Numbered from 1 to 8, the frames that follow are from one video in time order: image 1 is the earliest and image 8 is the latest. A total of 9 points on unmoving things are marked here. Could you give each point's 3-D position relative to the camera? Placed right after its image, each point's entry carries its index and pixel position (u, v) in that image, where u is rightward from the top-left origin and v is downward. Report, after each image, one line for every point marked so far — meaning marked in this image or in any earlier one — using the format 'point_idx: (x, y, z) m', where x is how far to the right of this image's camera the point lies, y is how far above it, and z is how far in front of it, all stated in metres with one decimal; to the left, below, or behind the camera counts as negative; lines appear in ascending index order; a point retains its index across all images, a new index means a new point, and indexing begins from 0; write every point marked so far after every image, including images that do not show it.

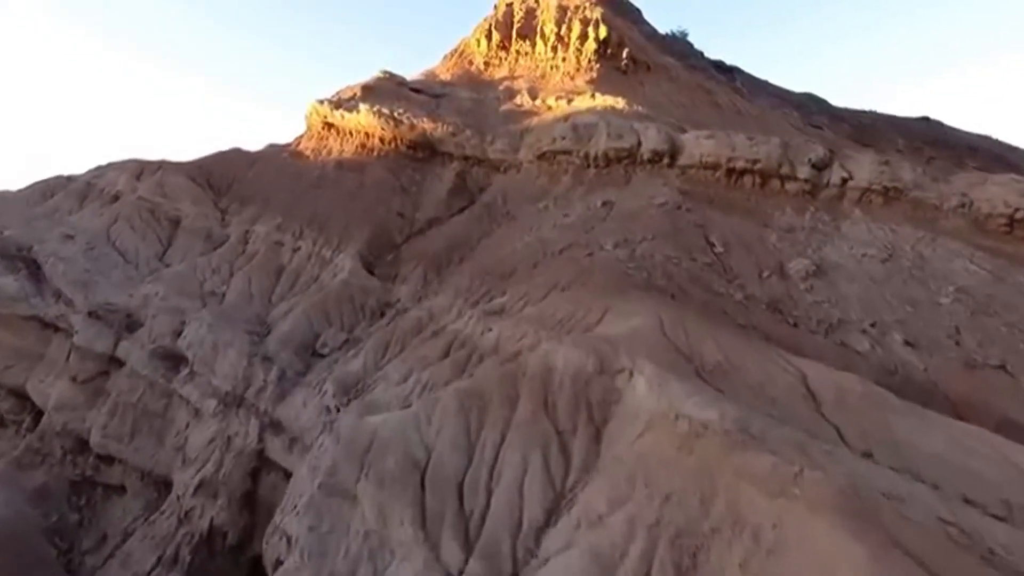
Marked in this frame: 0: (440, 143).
0: (-1.9, +3.8, +19.1) m
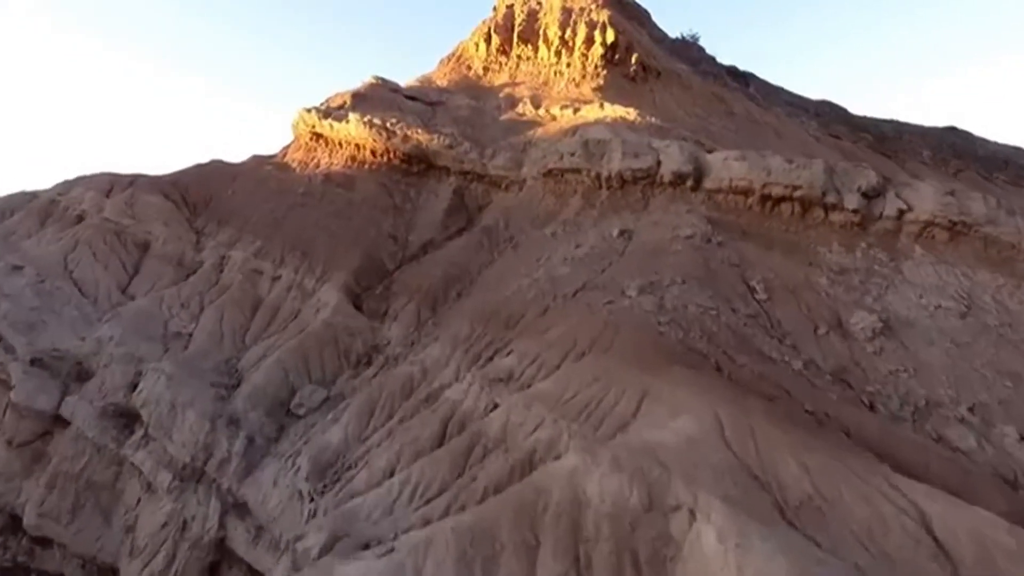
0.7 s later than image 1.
0: (-1.8, +3.2, +17.7) m
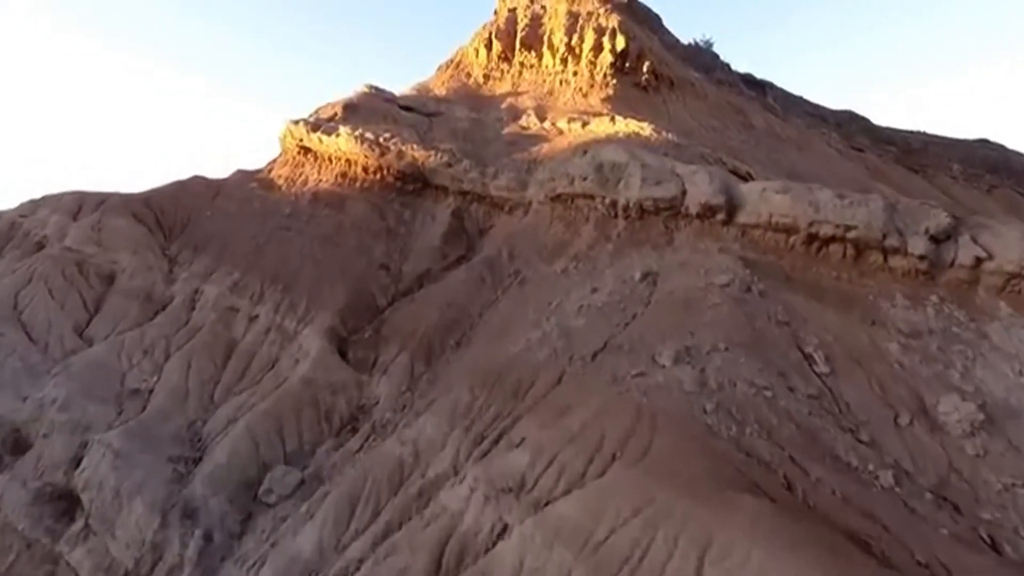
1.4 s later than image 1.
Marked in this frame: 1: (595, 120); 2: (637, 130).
0: (-1.8, +2.5, +16.3) m
1: (+1.9, +3.9, +16.8) m
2: (+2.7, +3.4, +15.6) m
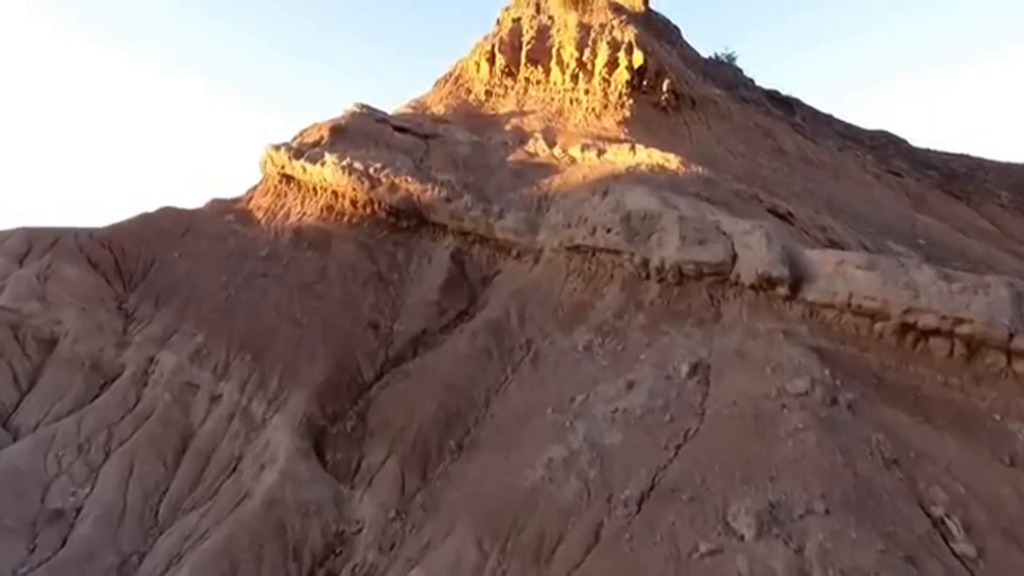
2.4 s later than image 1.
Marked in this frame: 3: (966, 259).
0: (-1.6, +1.5, +14.4) m
1: (+2.0, +2.9, +14.9) m
2: (+2.8, +2.4, +13.7) m
3: (+8.6, +0.5, +13.9) m
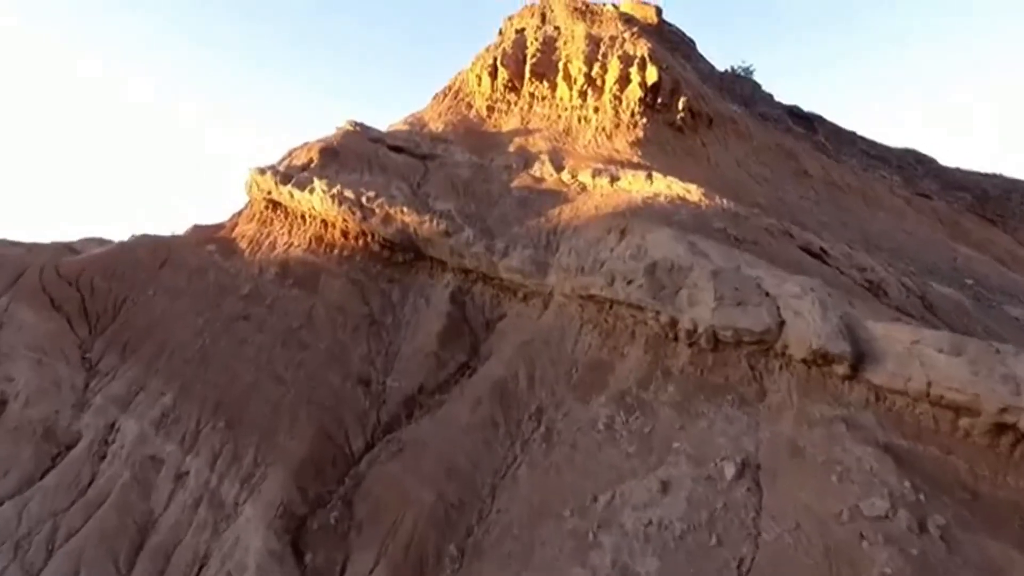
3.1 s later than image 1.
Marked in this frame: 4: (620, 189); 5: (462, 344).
0: (-1.5, +0.8, +13.1) m
1: (+2.1, +2.1, +13.6) m
2: (+2.9, +1.6, +12.5) m
3: (+8.7, -0.2, +12.7) m
4: (+2.0, +1.9, +13.5) m
5: (-0.8, -0.9, +11.7) m
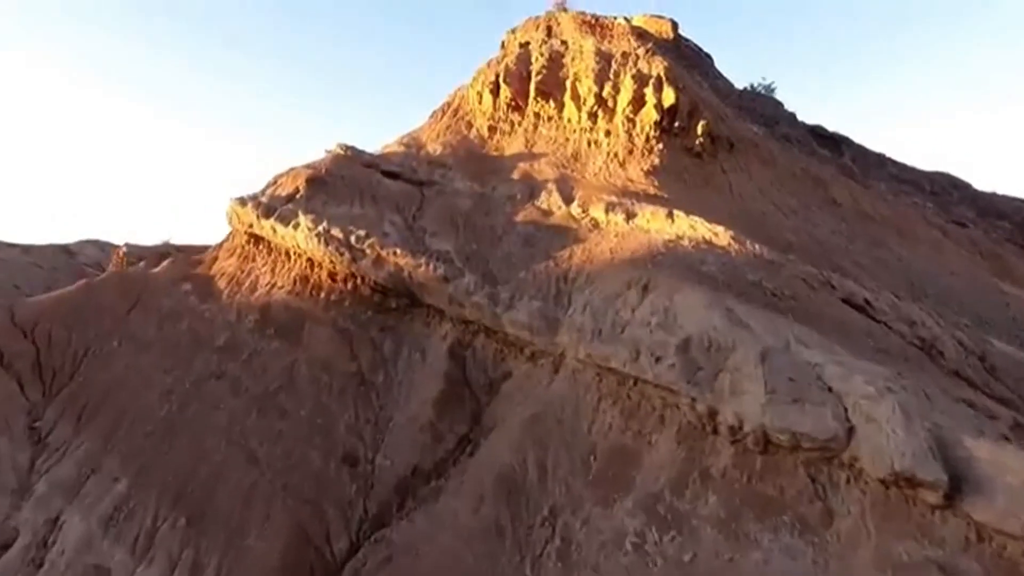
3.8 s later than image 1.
0: (-1.4, -0.1, +11.8) m
1: (+2.2, +1.3, +12.3) m
2: (+3.0, +0.8, +11.2) m
3: (+8.8, -1.0, +11.3) m
4: (+2.1, +1.0, +12.2) m
5: (-0.7, -1.7, +10.3) m
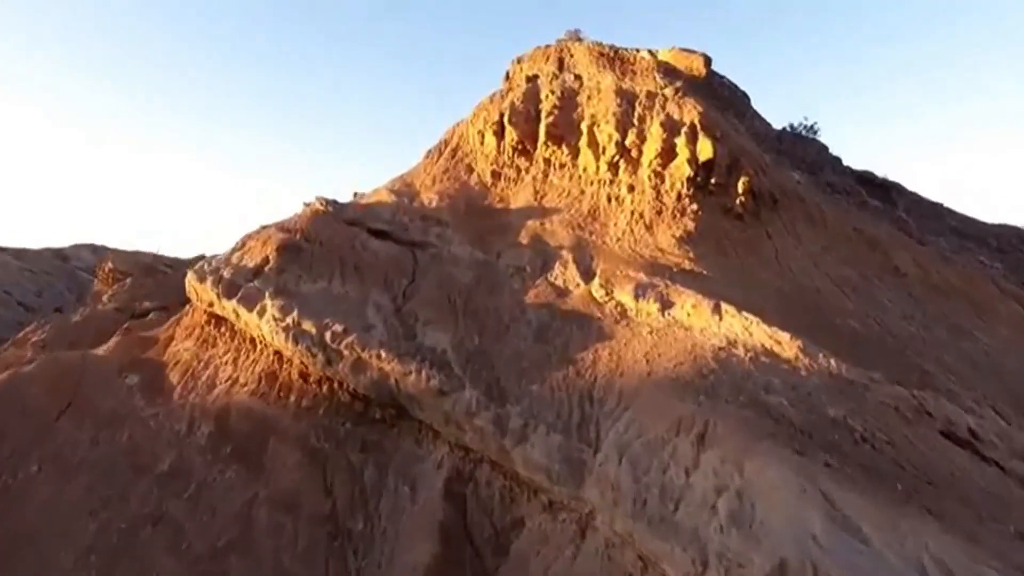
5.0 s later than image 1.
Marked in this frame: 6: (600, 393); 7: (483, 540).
0: (-1.3, -1.6, +9.5) m
1: (+2.3, -0.2, +10.1) m
2: (+3.1, -0.7, +8.9) m
3: (+8.9, -2.5, +9.1) m
4: (+2.2, -0.5, +9.9) m
5: (-0.6, -3.2, +8.1) m
6: (+1.1, -1.3, +8.7) m
7: (-0.3, -2.9, +8.7) m
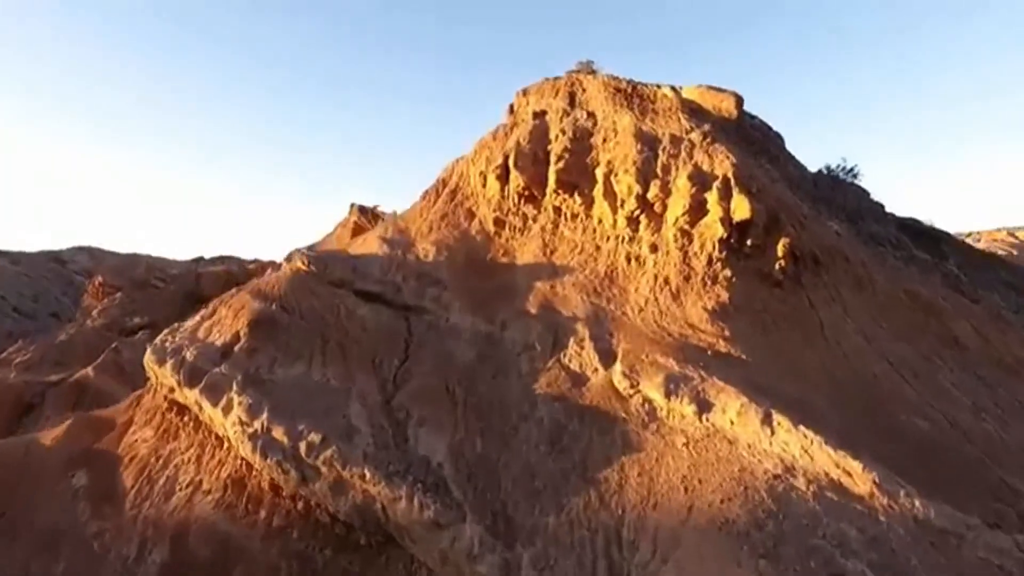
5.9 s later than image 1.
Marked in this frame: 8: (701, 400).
0: (-1.2, -2.8, +7.9) m
1: (+2.5, -1.4, +8.5) m
2: (+3.2, -1.9, +7.3) m
3: (+9.1, -3.7, +7.5) m
4: (+2.3, -1.7, +8.3) m
5: (-0.4, -4.4, +6.5) m
6: (+1.2, -2.5, +7.1) m
7: (-0.2, -4.1, +7.1) m
8: (+2.2, -1.4, +8.5) m
